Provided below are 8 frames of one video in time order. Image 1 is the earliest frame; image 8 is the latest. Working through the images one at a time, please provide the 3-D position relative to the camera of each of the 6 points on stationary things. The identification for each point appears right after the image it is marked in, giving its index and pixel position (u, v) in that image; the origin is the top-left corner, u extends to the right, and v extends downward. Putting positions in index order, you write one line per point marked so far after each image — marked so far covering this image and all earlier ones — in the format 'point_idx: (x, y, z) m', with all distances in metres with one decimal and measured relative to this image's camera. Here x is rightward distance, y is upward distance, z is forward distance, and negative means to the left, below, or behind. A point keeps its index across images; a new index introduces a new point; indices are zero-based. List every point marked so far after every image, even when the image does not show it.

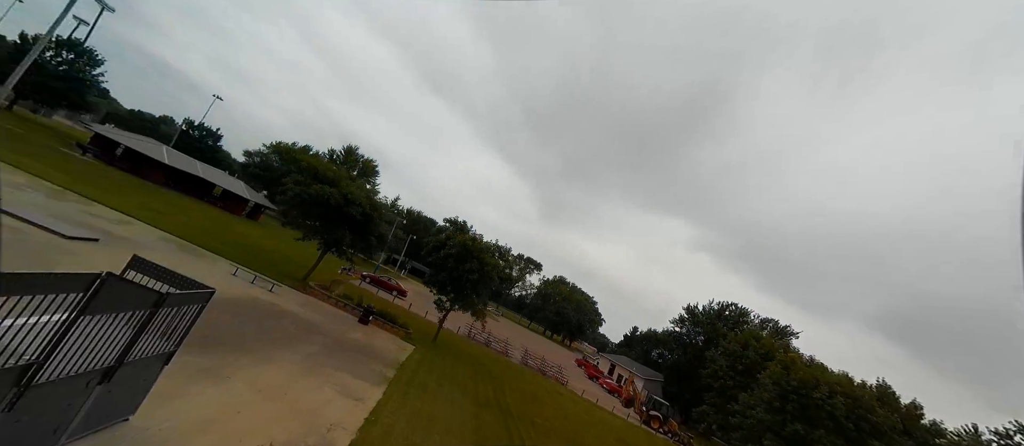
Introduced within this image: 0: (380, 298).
0: (-5.7, -3.2, +15.9) m
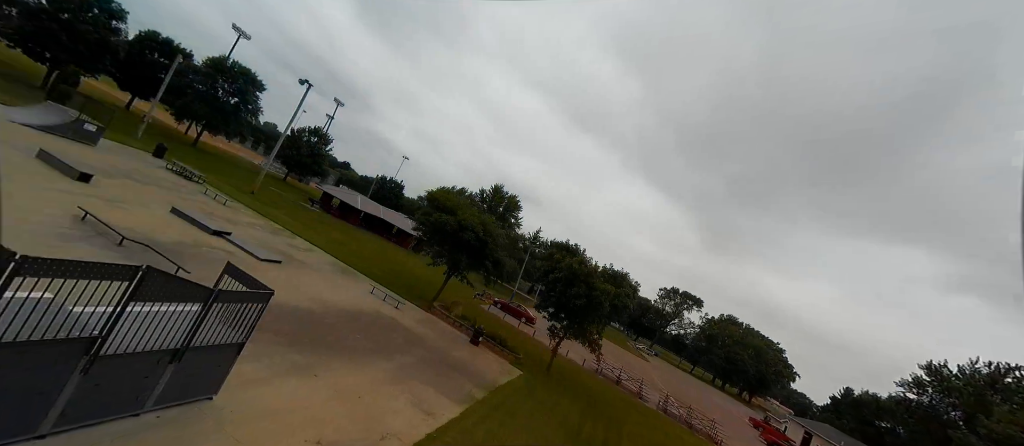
0: (-0.5, -4.4, +16.5) m
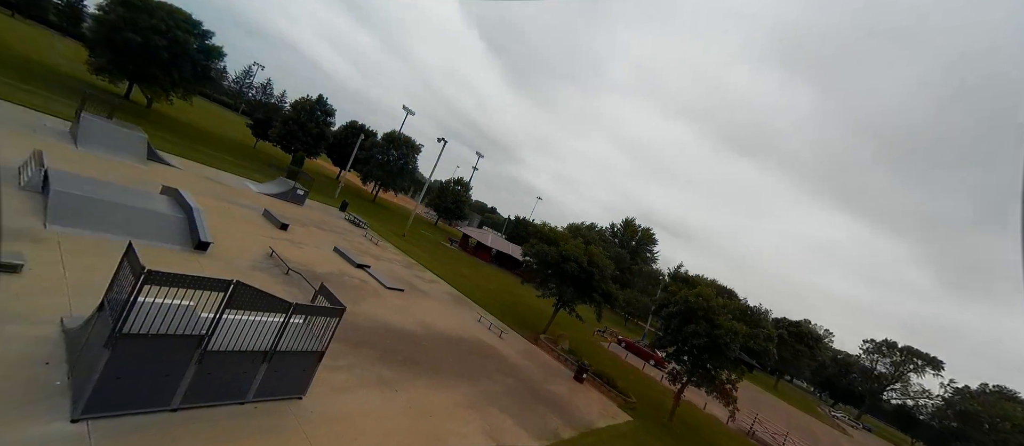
0: (+4.3, -5.7, +15.2) m
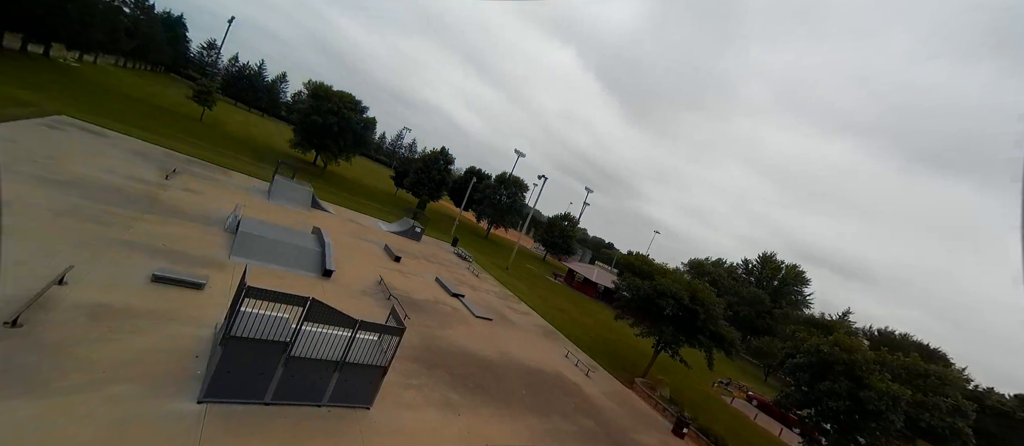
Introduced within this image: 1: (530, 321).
0: (+7.6, -6.8, +12.7) m
1: (+0.7, -4.1, +15.7) m
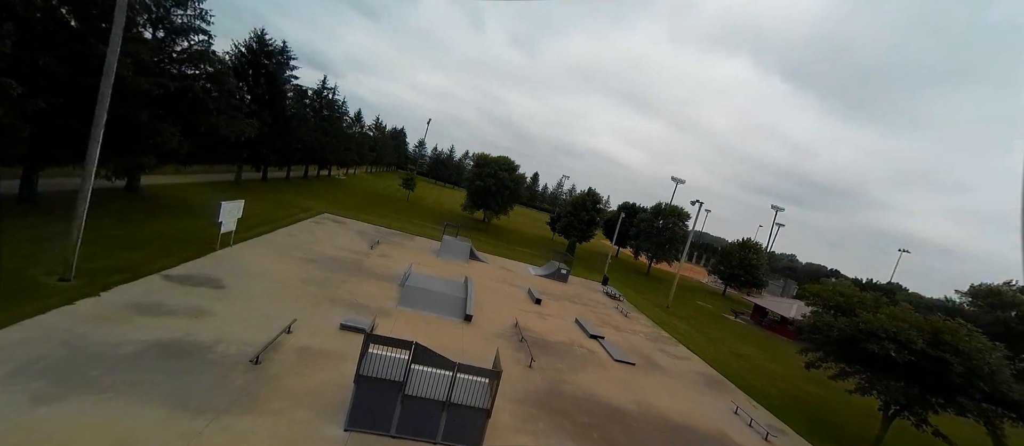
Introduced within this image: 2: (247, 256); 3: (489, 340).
0: (+11.4, -6.7, +7.4) m
1: (+6.4, -5.3, +13.5) m
2: (-9.4, -1.2, +13.3) m
3: (-0.8, -3.8, +12.4) m
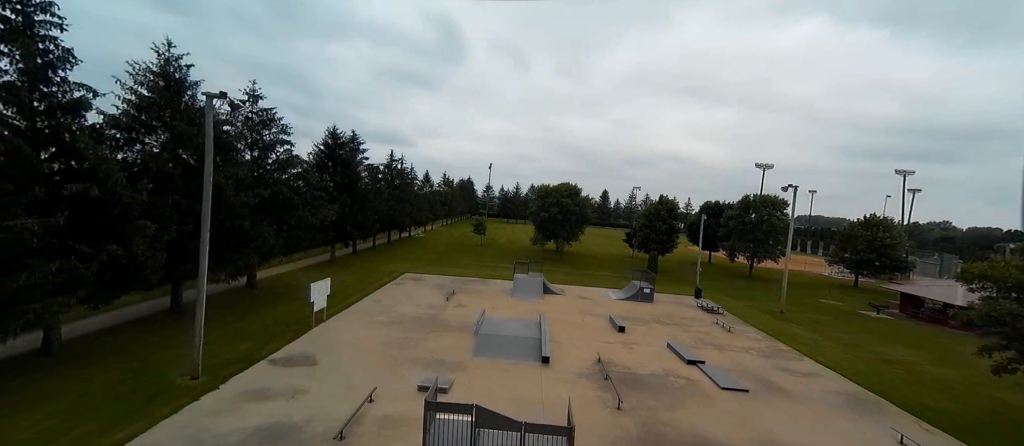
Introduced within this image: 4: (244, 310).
0: (+12.9, -5.0, +4.1) m
1: (+9.2, -5.0, +11.2) m
2: (-6.8, -4.1, +14.5) m
3: (+1.8, -5.0, +11.6) m
4: (-11.2, -3.6, +15.6) m
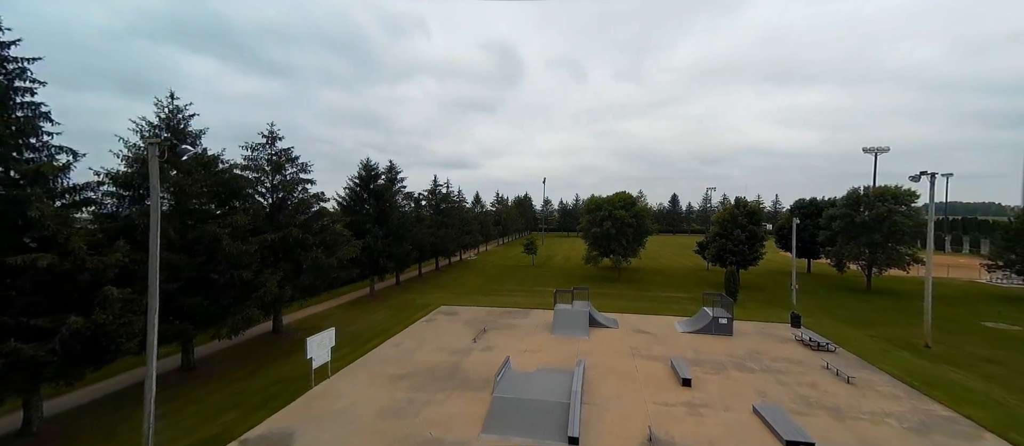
0: (+11.6, -4.8, -1.1) m
1: (+9.2, -5.3, +6.5) m
2: (-5.9, -5.7, +12.7) m
3: (+2.1, -5.8, +8.3) m
4: (-10.1, -5.5, +14.6) m
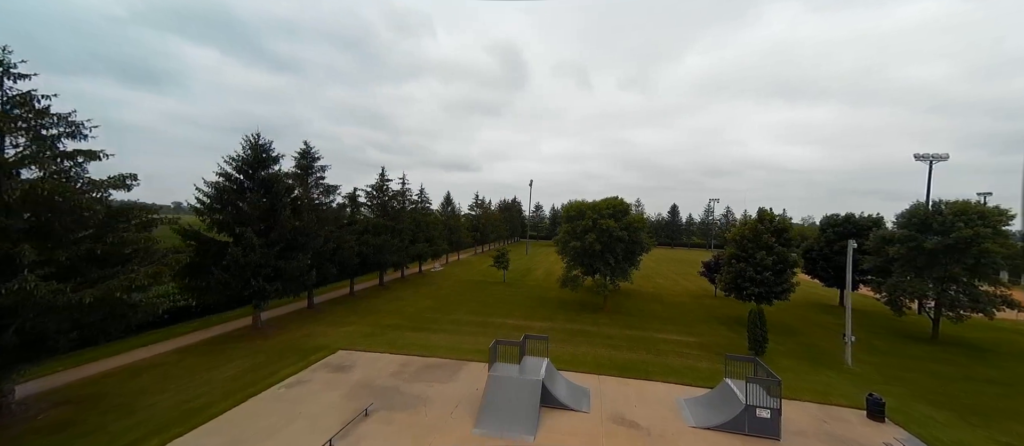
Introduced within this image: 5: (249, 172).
0: (+8.6, -5.4, -8.7) m
1: (+6.2, -5.8, -1.1) m
2: (-9.0, -5.8, +5.0) m
3: (-1.0, -6.1, +0.6) m
4: (-13.2, -5.5, +6.8) m
5: (-13.2, +2.5, +18.4) m
